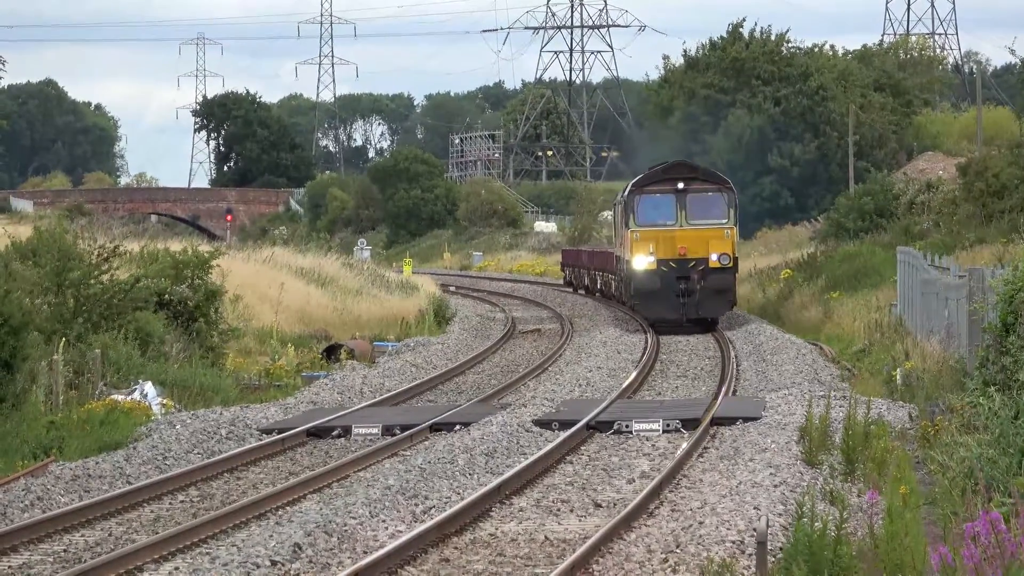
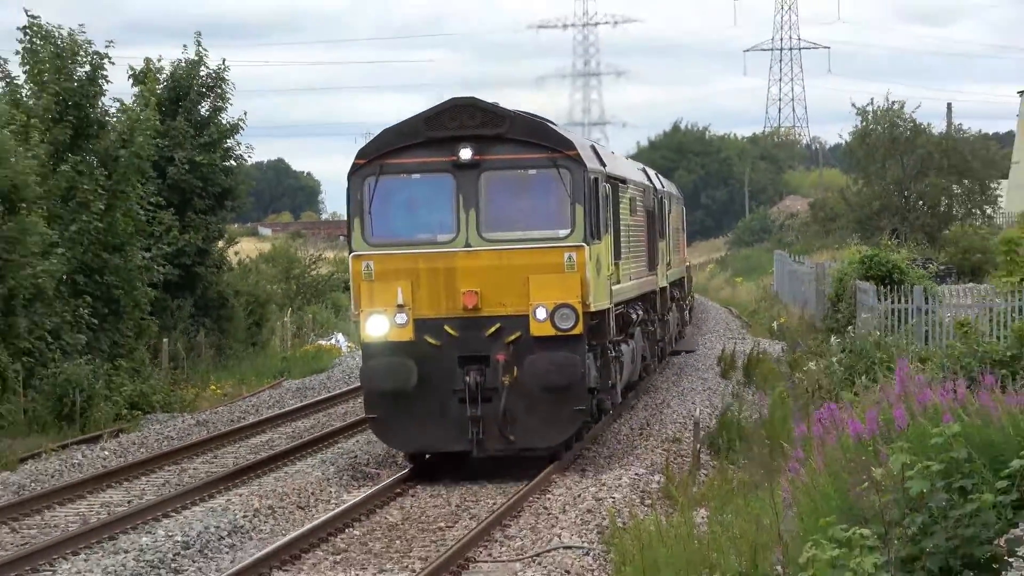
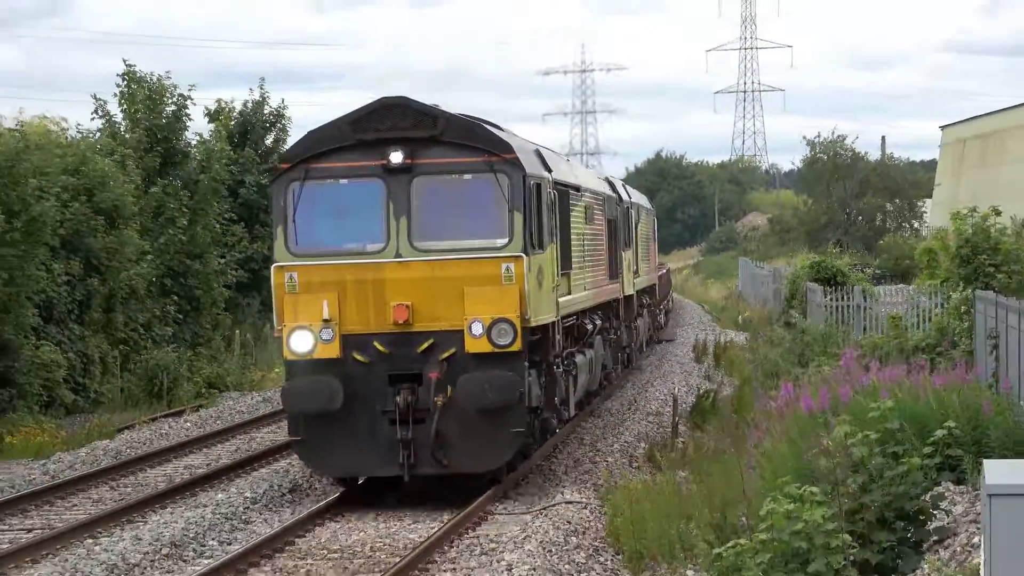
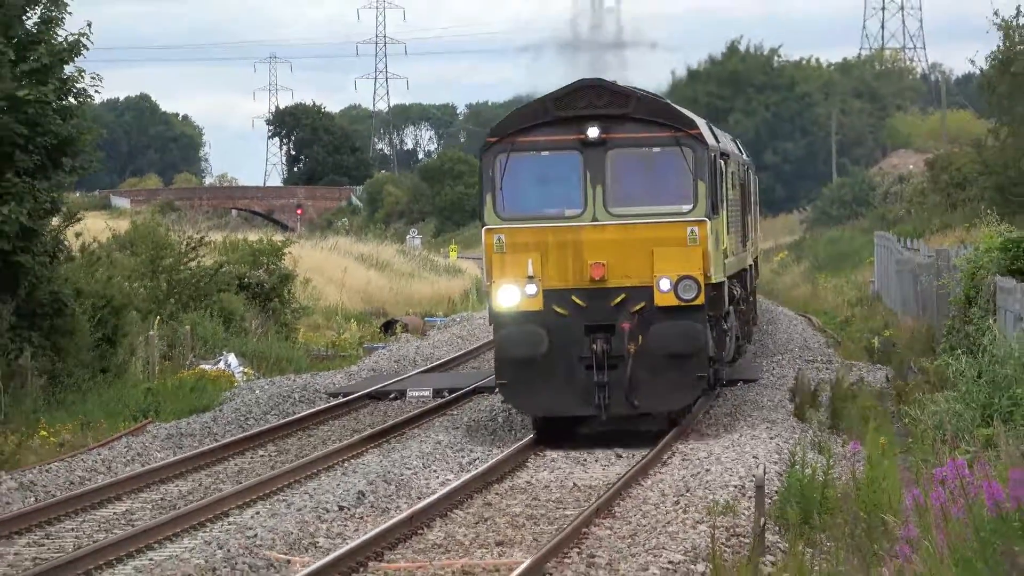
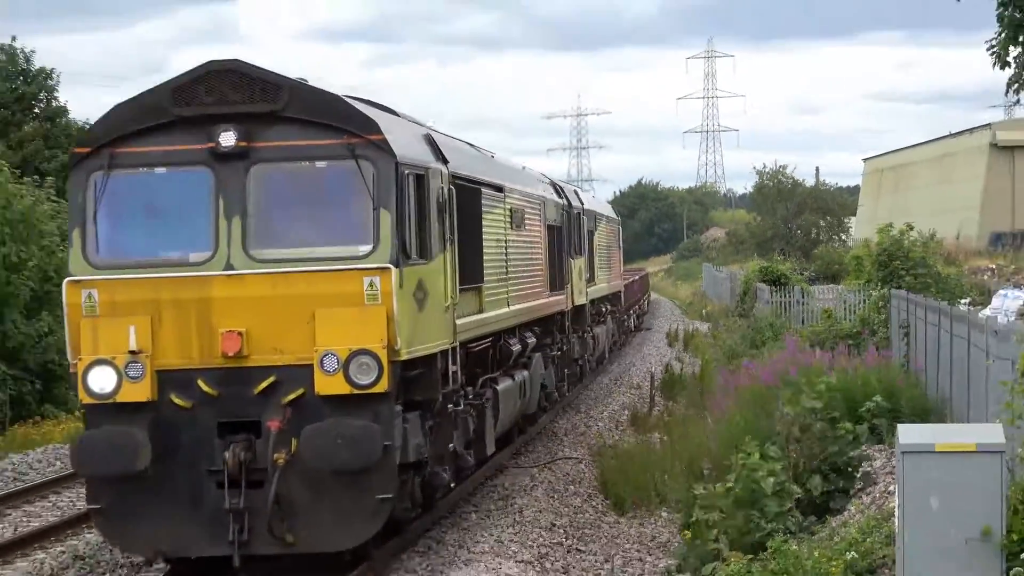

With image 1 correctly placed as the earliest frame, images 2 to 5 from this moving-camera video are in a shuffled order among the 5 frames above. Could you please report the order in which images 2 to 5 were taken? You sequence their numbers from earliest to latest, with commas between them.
4, 2, 3, 5
